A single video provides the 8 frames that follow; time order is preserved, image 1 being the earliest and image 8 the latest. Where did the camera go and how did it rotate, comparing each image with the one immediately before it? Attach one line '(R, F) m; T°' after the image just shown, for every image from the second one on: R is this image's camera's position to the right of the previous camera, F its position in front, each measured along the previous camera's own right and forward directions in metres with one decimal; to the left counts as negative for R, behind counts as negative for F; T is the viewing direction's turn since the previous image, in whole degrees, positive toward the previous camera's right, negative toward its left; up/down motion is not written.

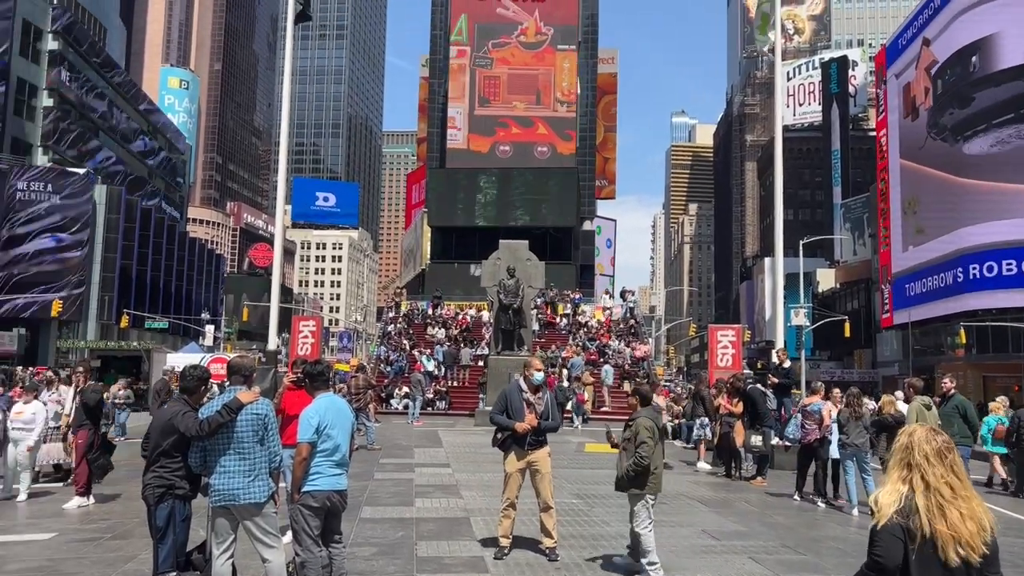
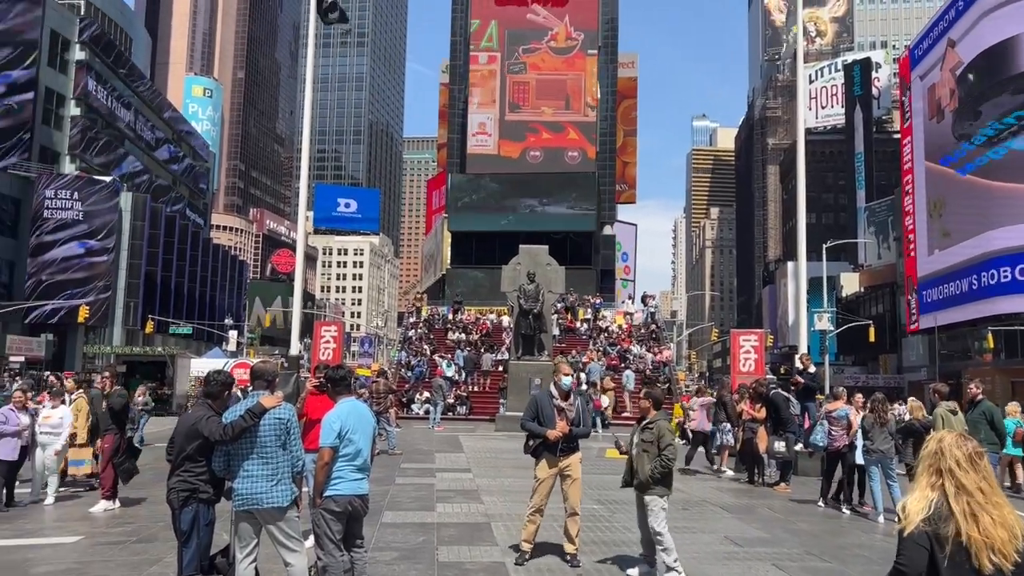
(0.0, 0.0) m; -1°
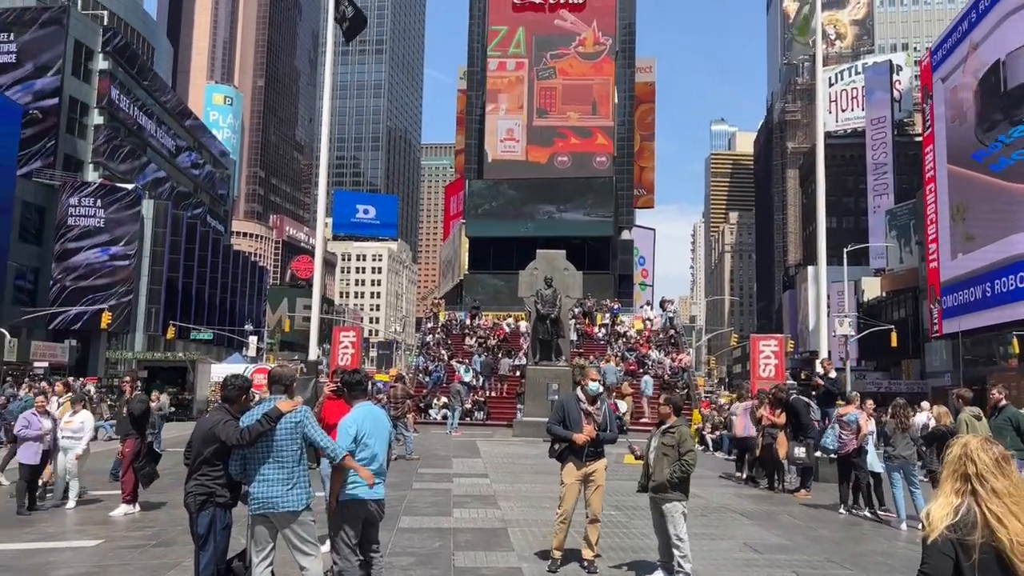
(0.0, 0.0) m; -1°
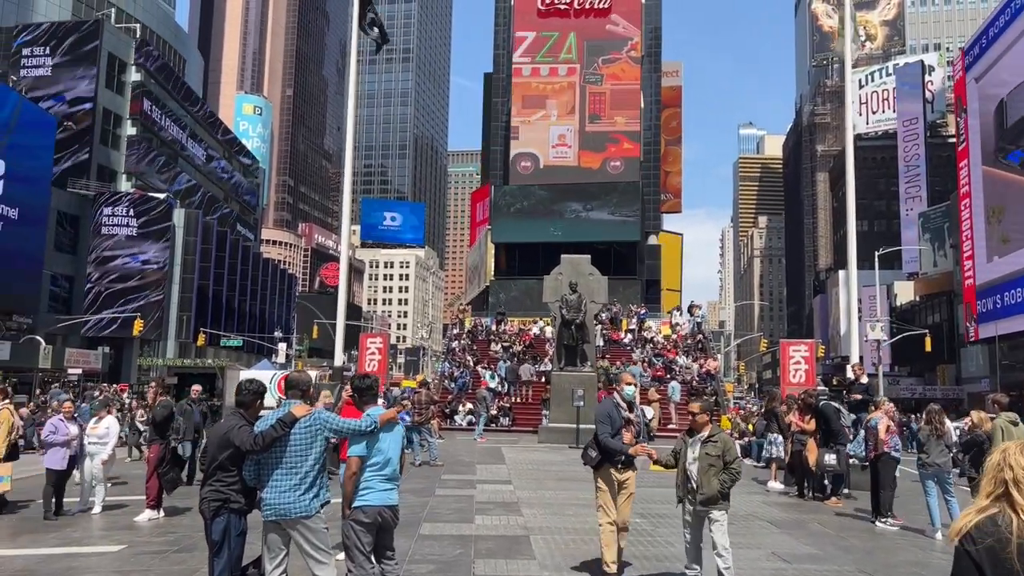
(+0.1, +0.1) m; -2°
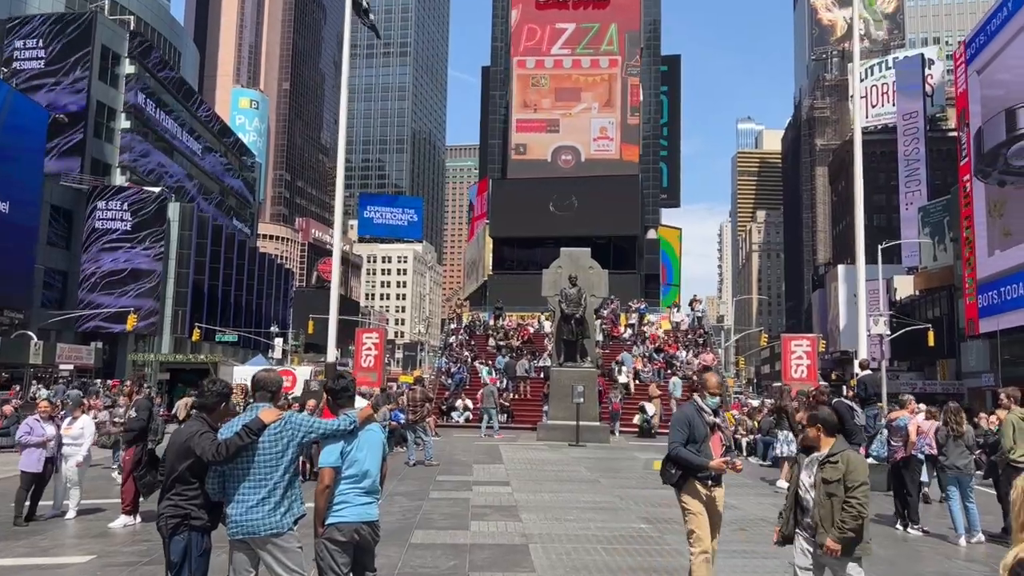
(0.0, +0.7) m; 0°
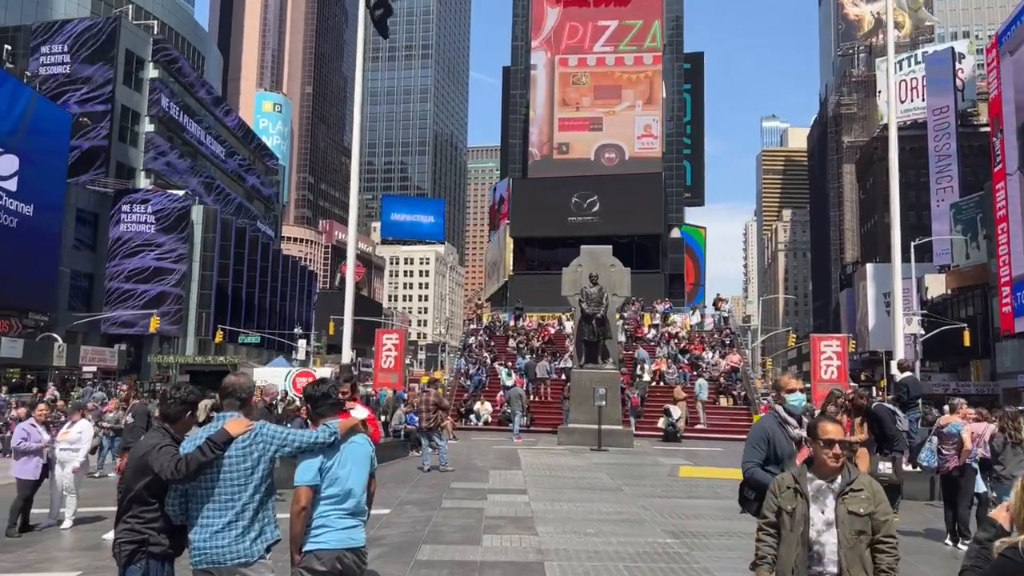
(+0.1, +0.7) m; -2°
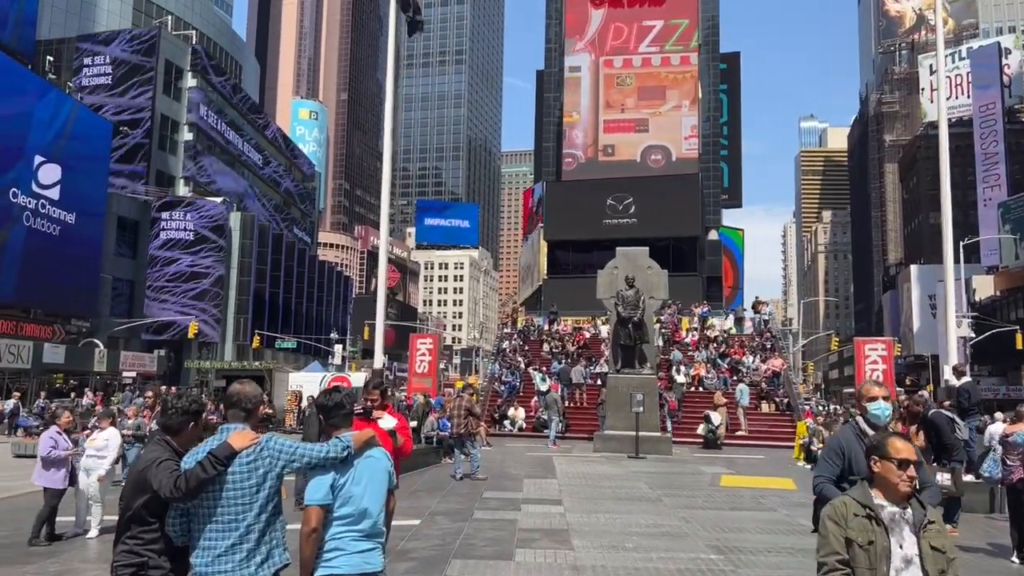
(0.0, +0.4) m; -3°
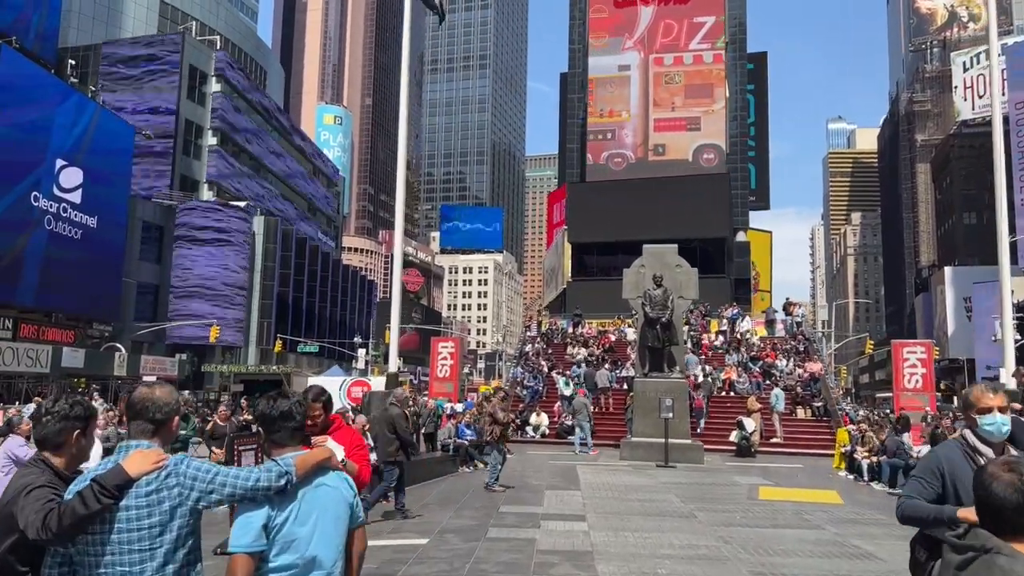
(+0.1, +1.1) m; -2°
